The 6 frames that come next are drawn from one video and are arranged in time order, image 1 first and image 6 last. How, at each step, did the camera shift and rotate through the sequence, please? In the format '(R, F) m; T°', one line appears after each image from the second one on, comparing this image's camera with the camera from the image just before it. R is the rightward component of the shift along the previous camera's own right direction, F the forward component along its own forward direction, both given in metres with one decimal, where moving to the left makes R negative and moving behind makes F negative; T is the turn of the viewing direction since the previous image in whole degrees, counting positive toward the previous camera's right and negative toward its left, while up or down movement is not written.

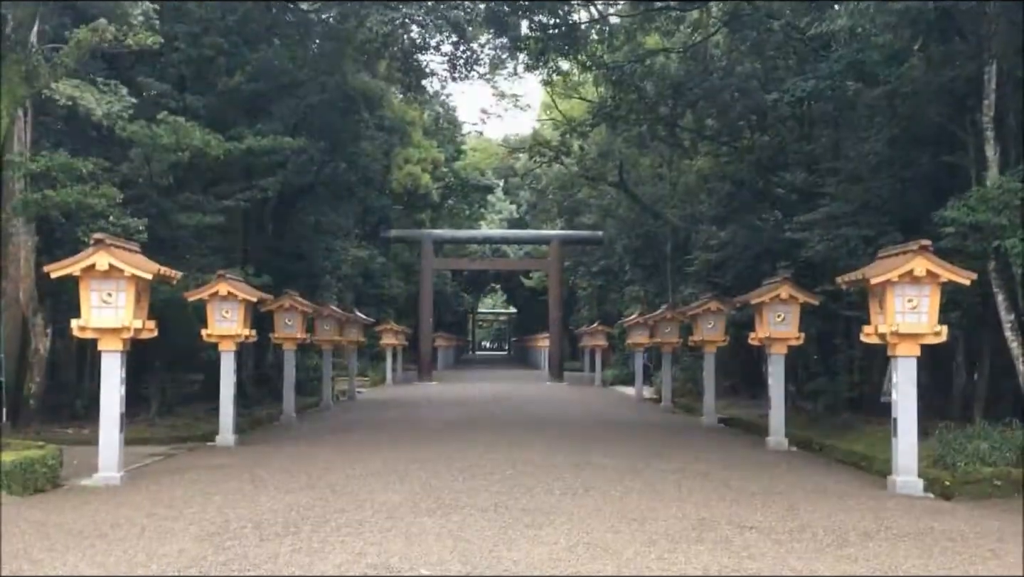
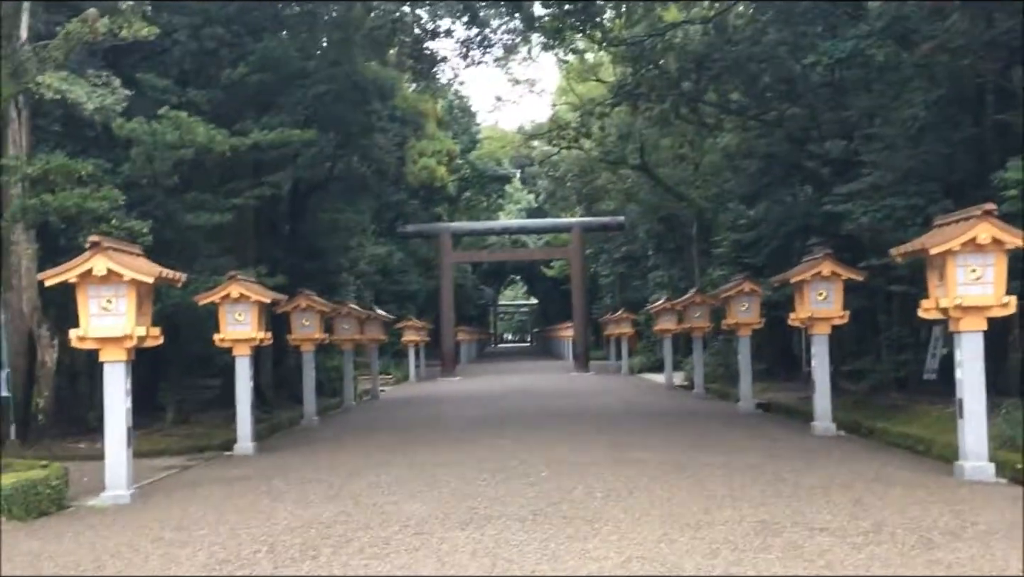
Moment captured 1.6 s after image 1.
(-0.1, +0.8) m; -1°
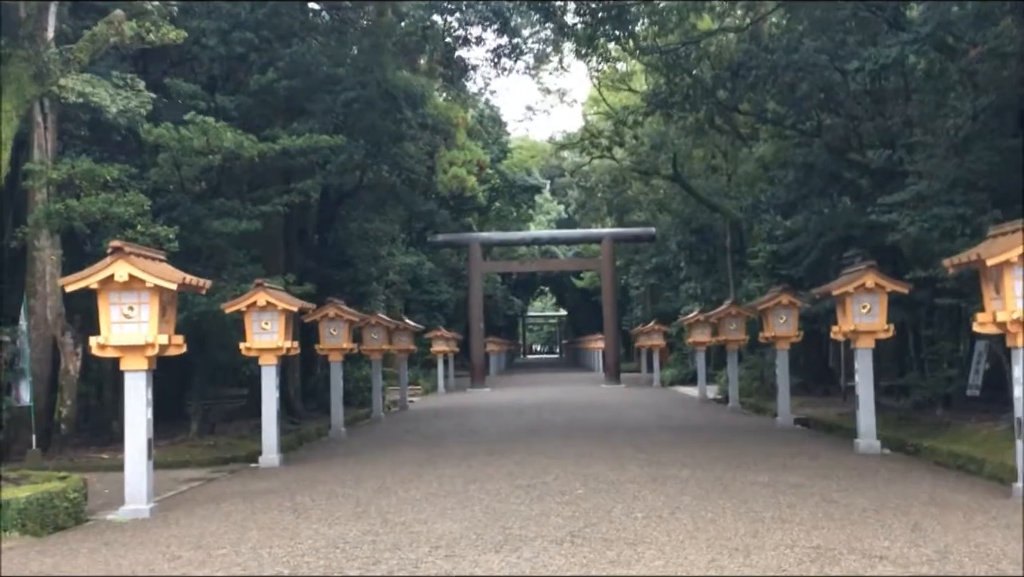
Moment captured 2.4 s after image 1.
(-0.1, +0.4) m; -1°
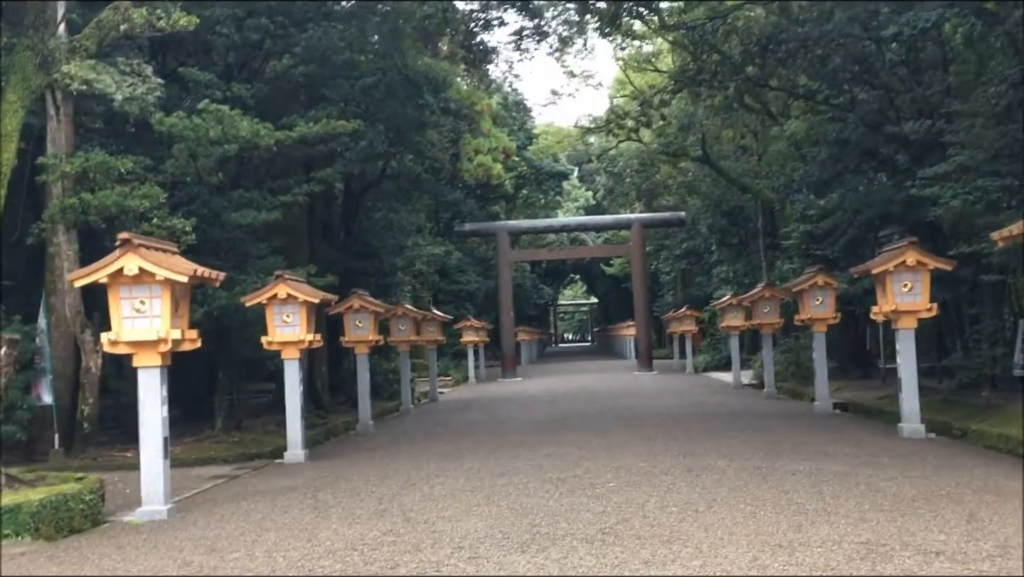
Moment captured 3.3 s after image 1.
(+0.1, +0.5) m; -2°
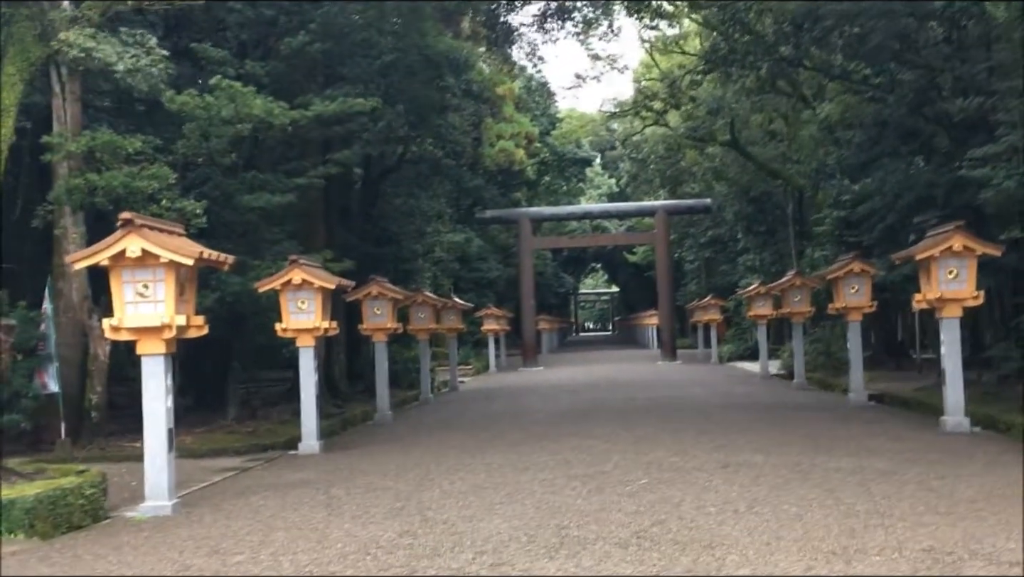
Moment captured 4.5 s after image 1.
(0.0, +0.6) m; -1°
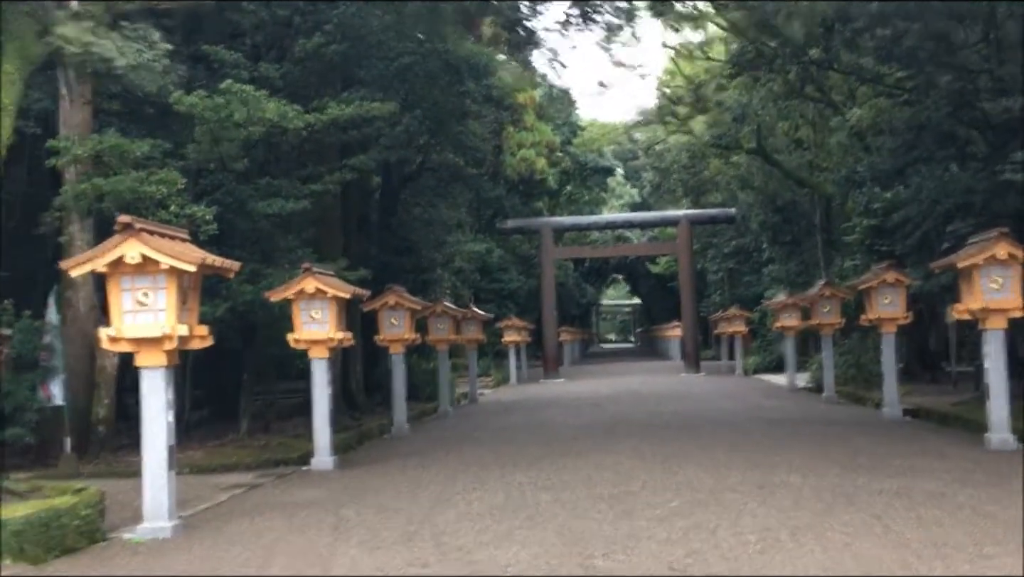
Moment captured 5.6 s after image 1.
(0.0, +0.6) m; -1°
